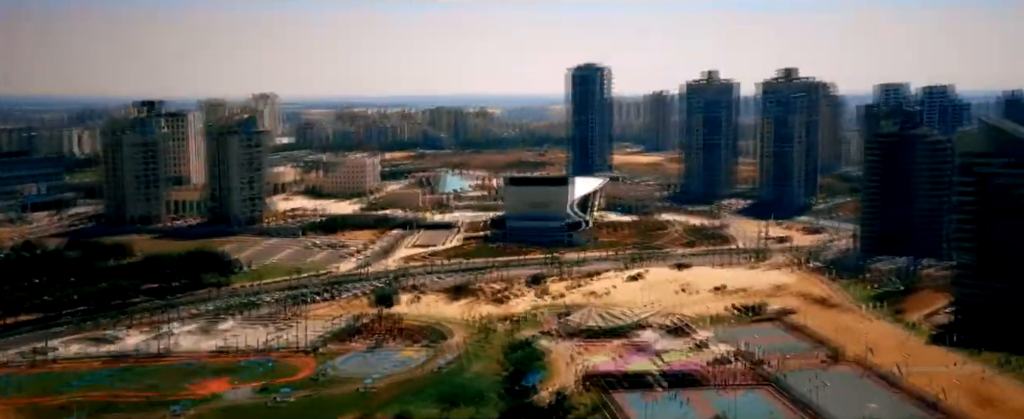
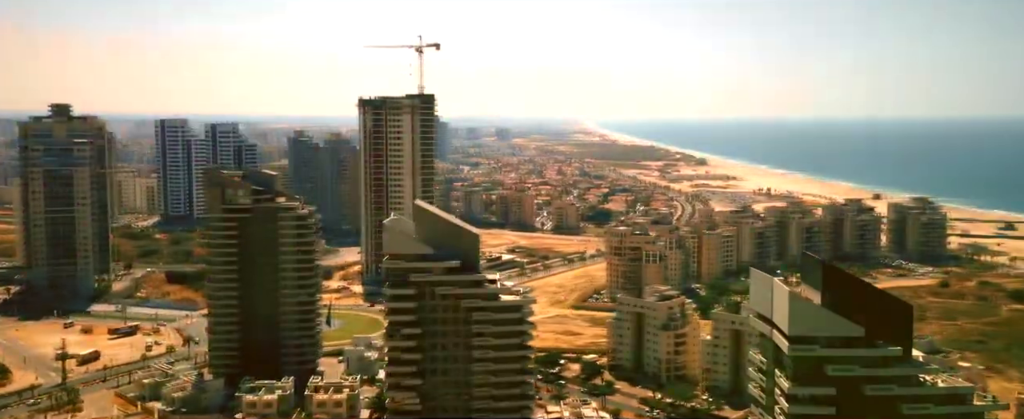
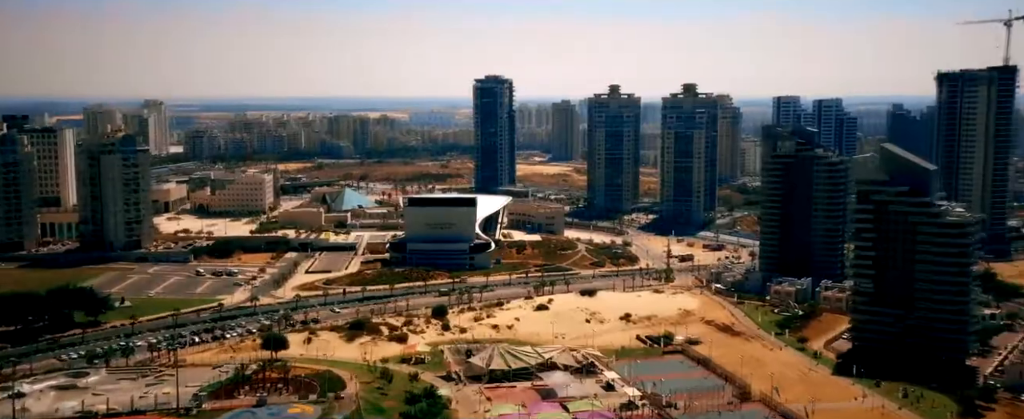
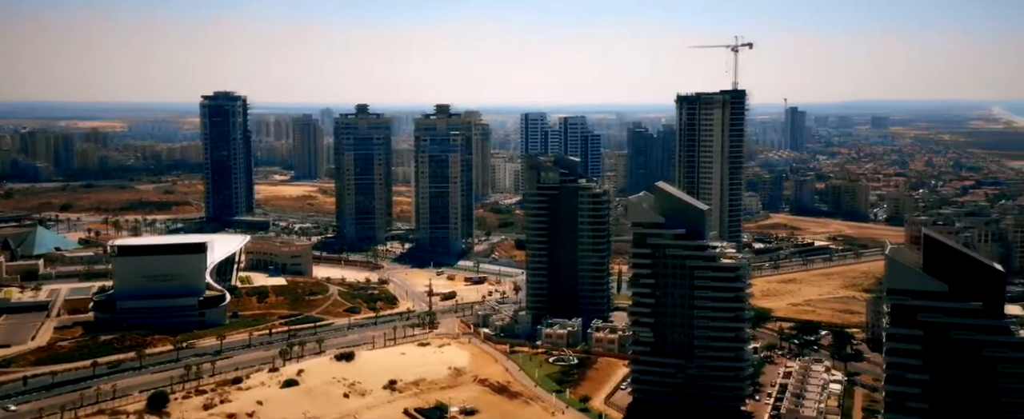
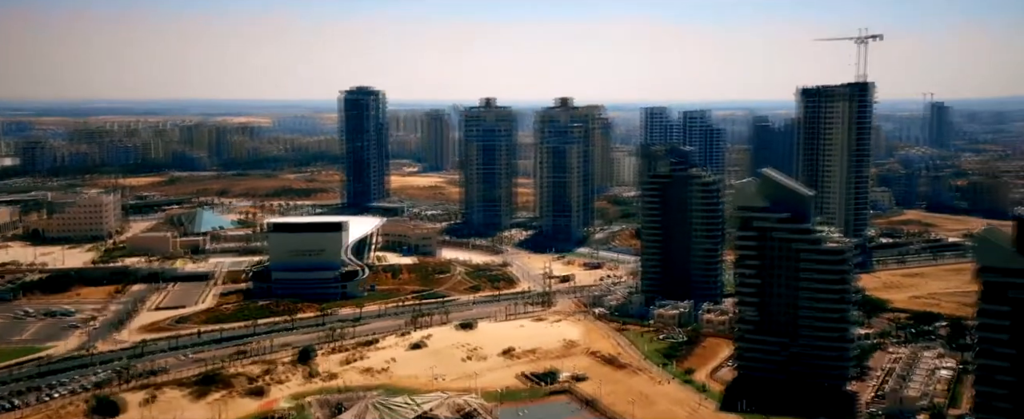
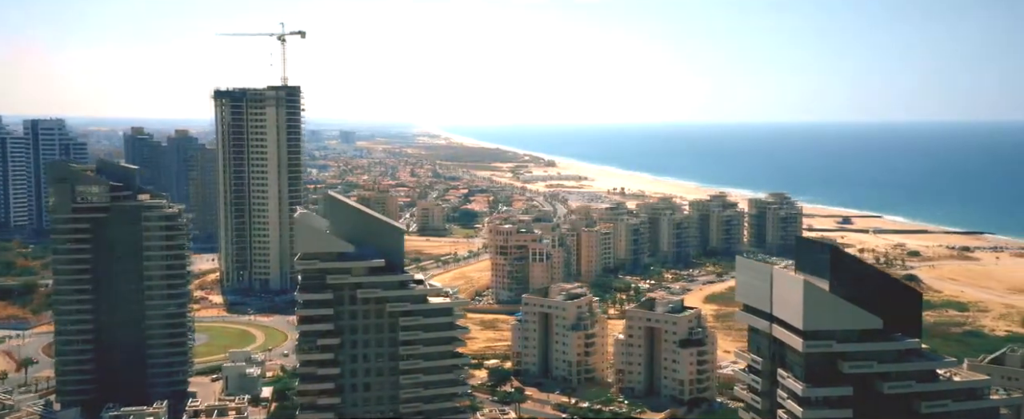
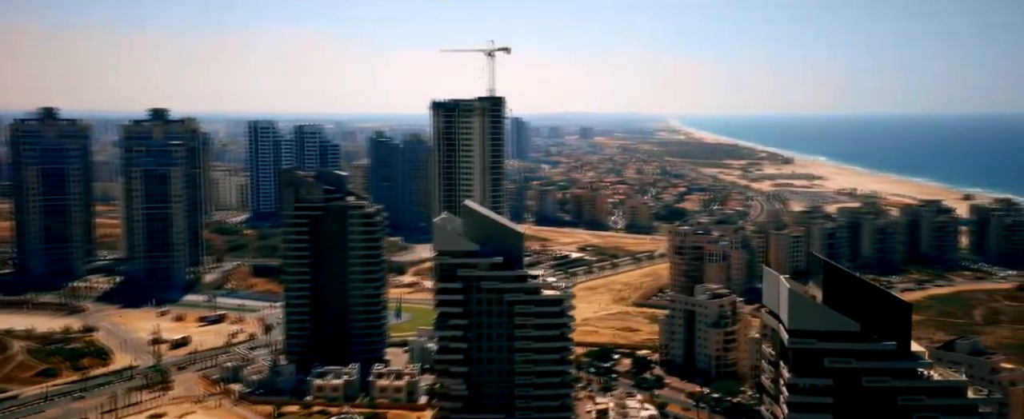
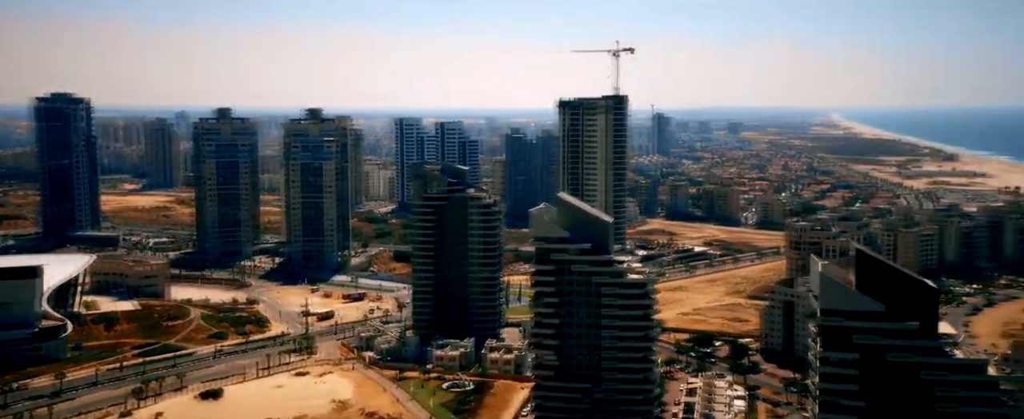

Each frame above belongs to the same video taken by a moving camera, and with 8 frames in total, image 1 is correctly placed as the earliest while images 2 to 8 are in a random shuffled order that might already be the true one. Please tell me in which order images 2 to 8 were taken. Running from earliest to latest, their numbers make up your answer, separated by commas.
3, 5, 4, 8, 7, 2, 6
